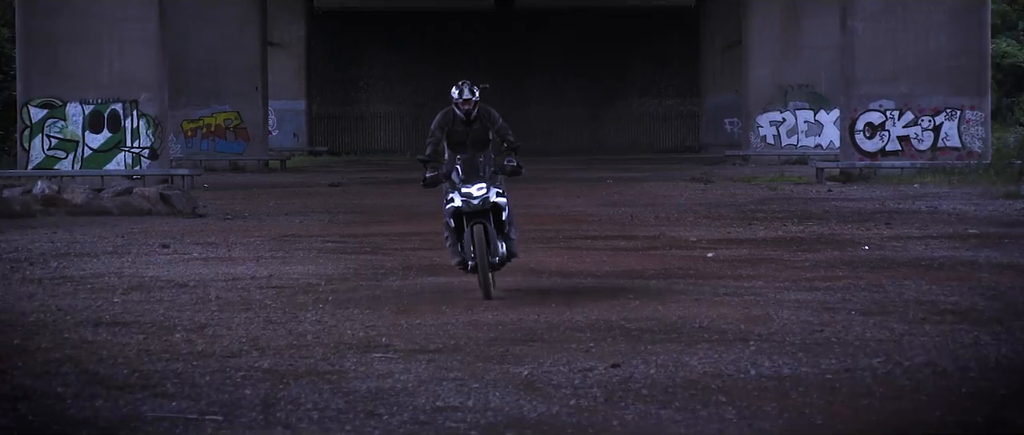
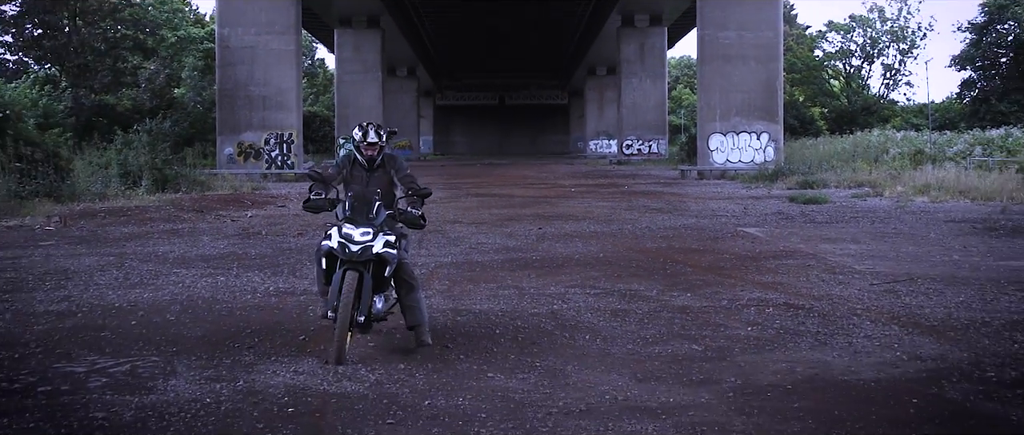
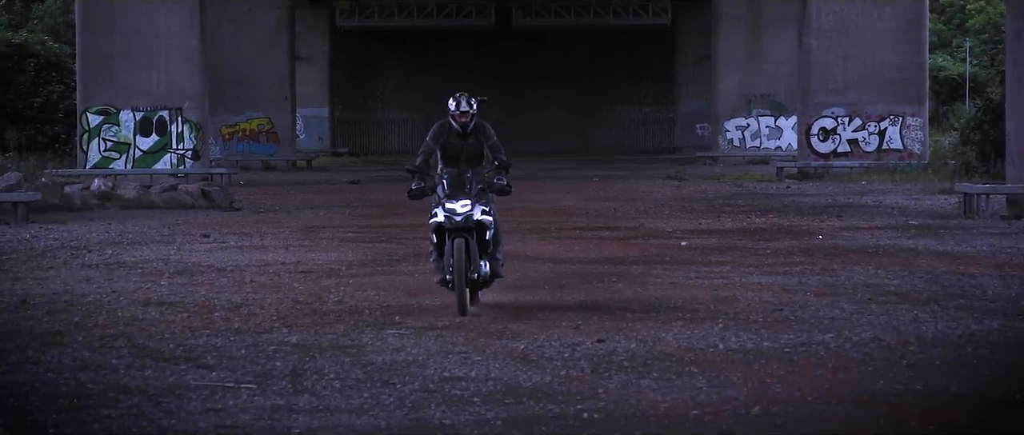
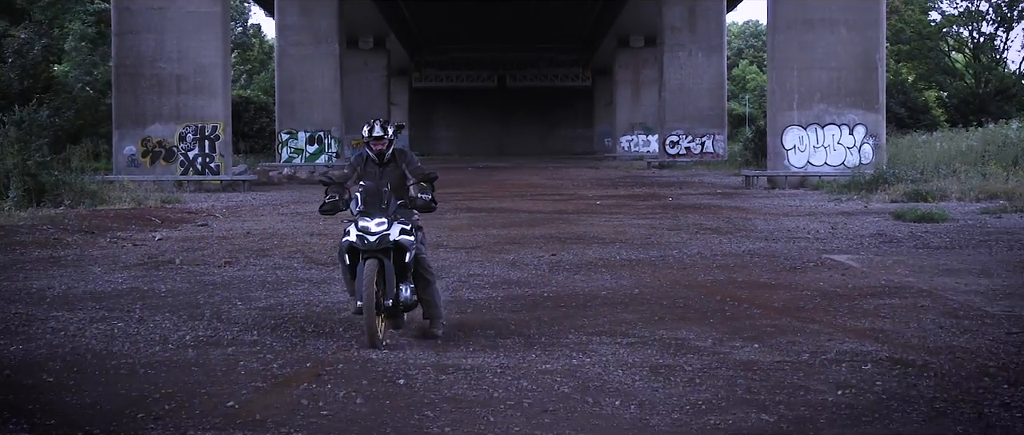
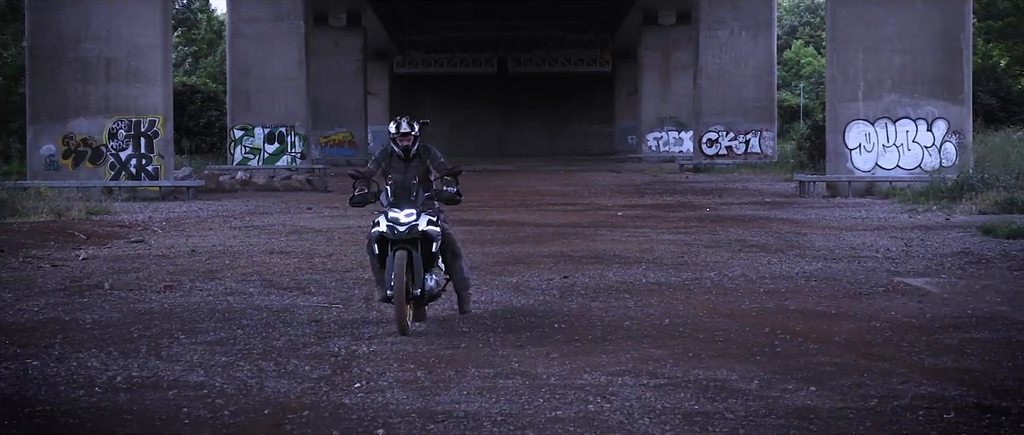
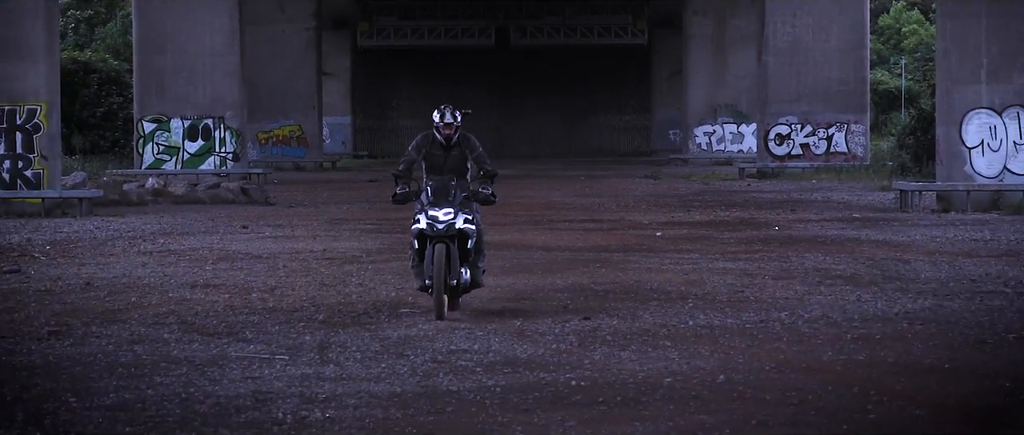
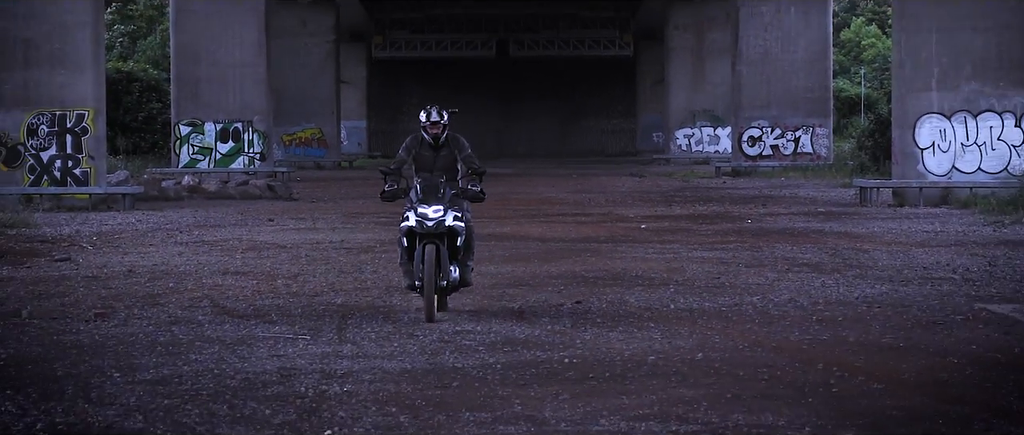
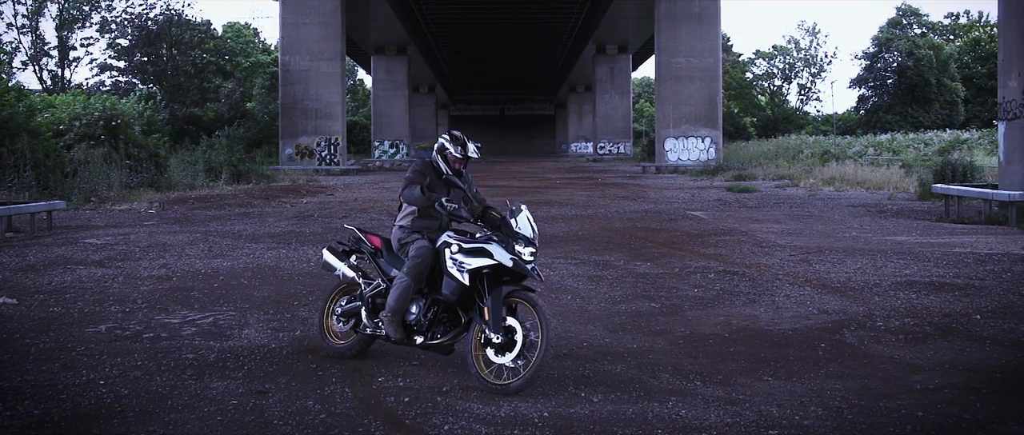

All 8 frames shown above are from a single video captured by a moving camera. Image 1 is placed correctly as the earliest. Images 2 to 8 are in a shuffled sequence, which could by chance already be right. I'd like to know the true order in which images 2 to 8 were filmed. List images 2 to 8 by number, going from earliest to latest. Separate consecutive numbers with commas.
3, 6, 7, 5, 4, 2, 8
